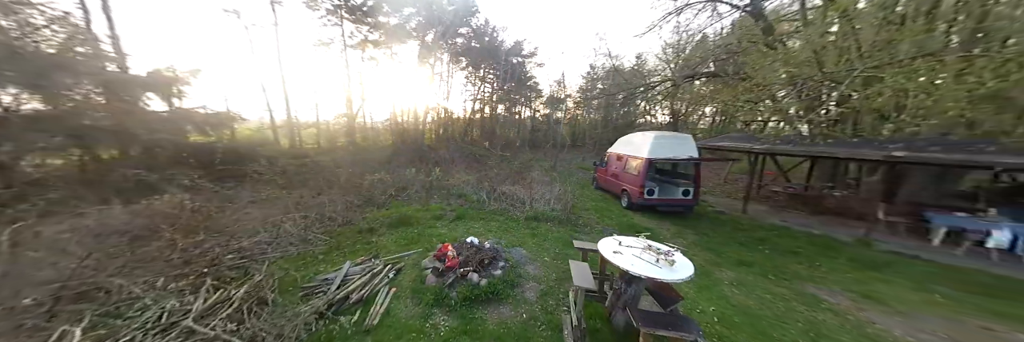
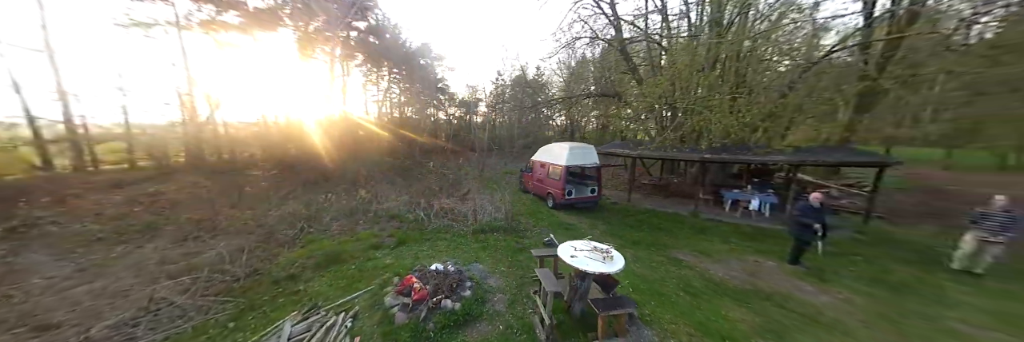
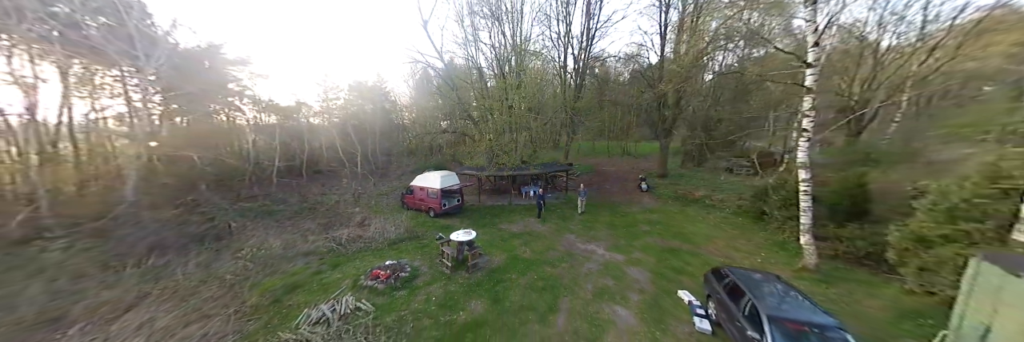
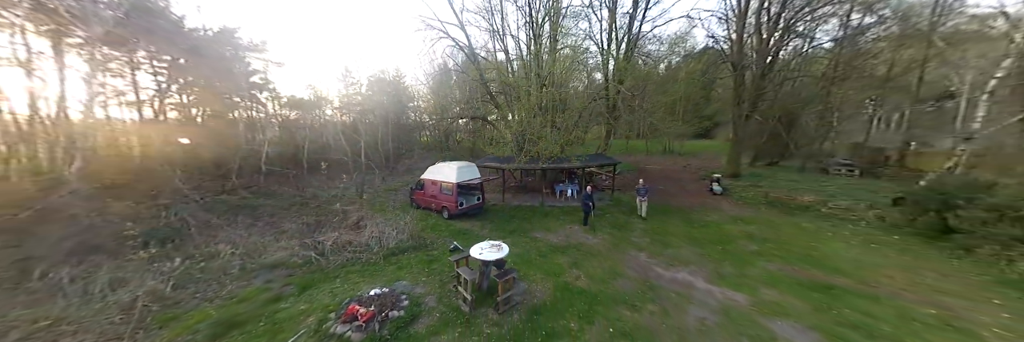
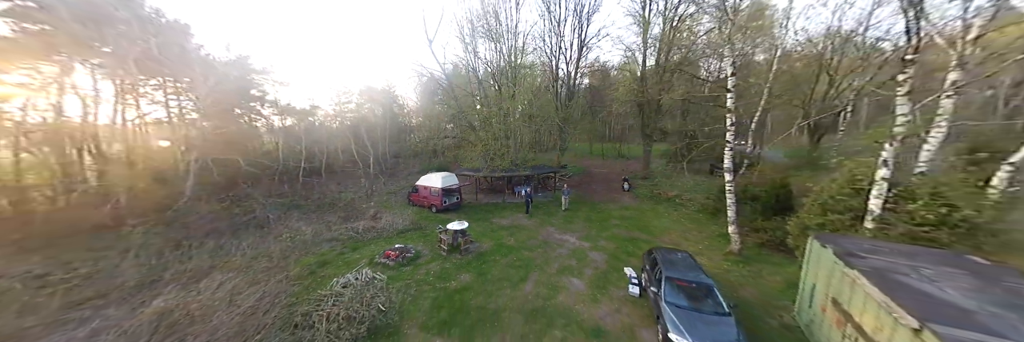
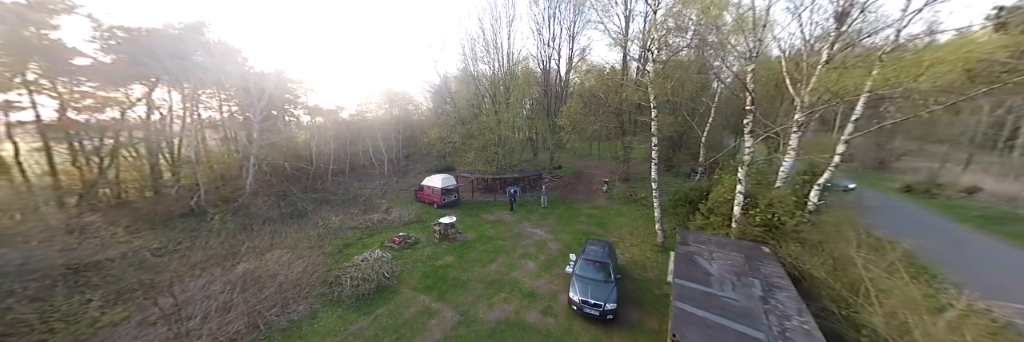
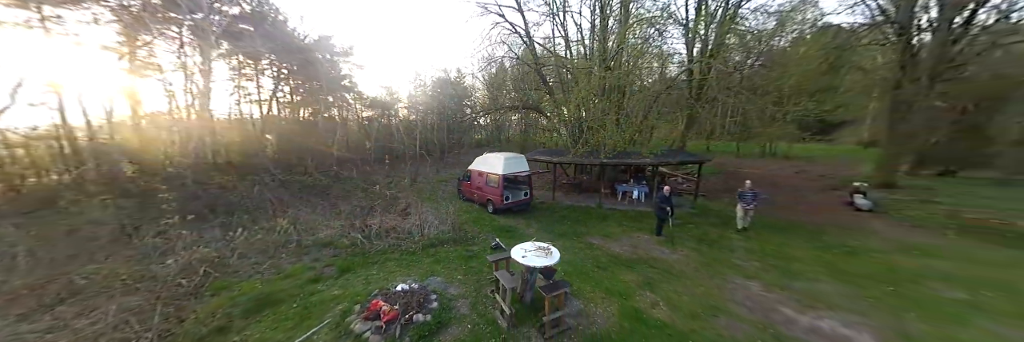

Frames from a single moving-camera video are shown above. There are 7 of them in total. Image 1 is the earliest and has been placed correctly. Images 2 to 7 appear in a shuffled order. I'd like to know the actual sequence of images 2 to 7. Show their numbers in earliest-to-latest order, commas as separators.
2, 7, 4, 3, 5, 6
